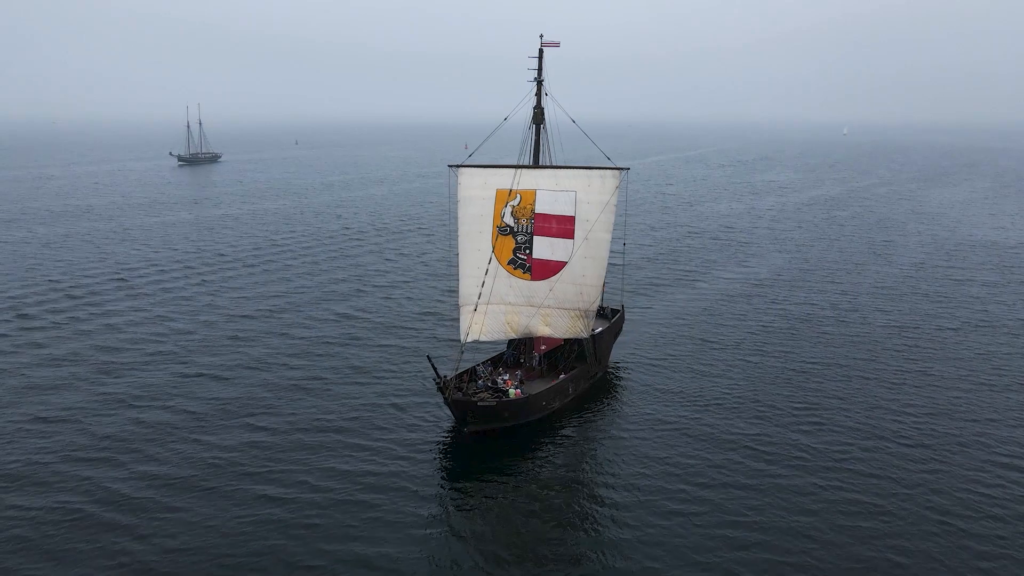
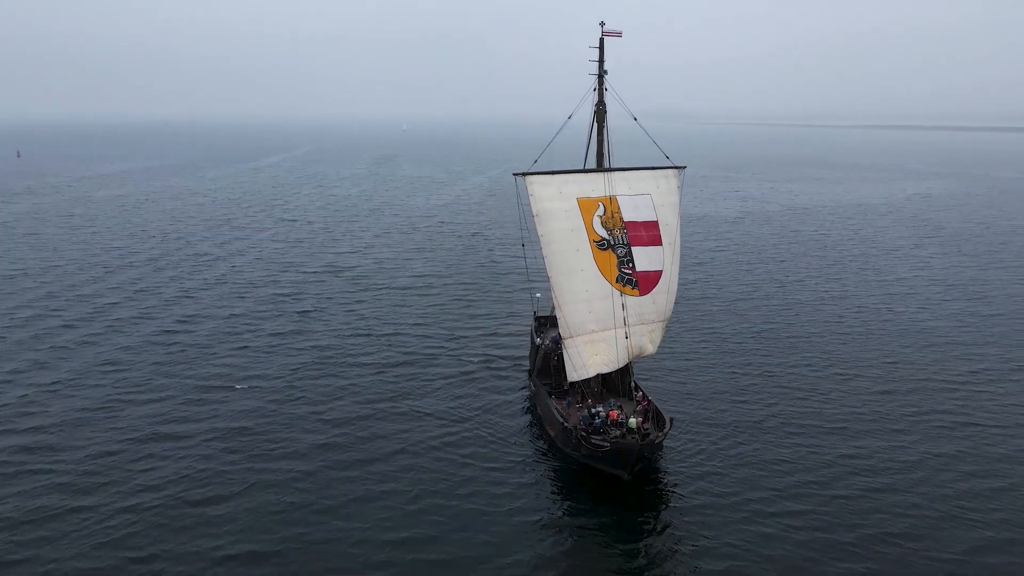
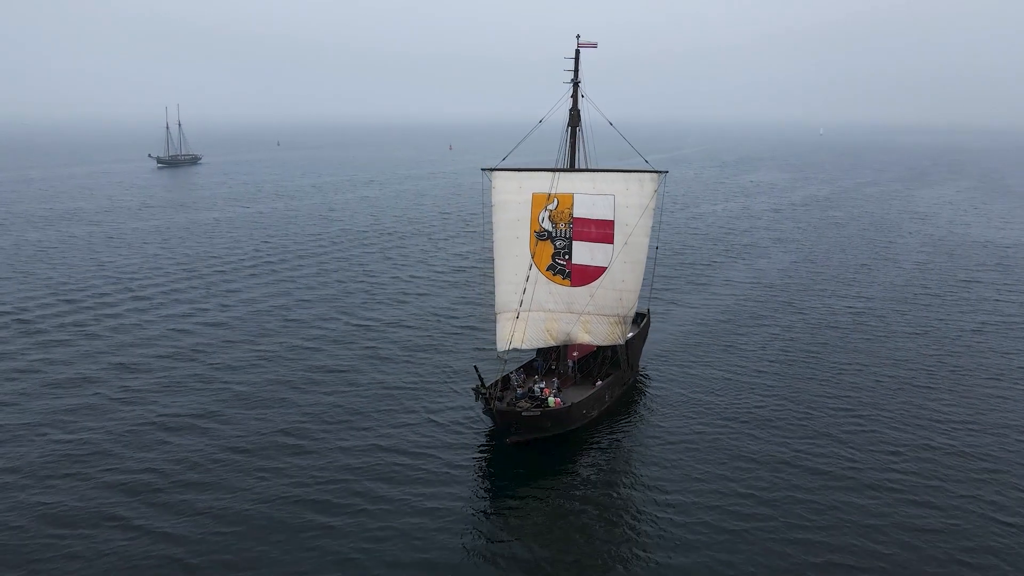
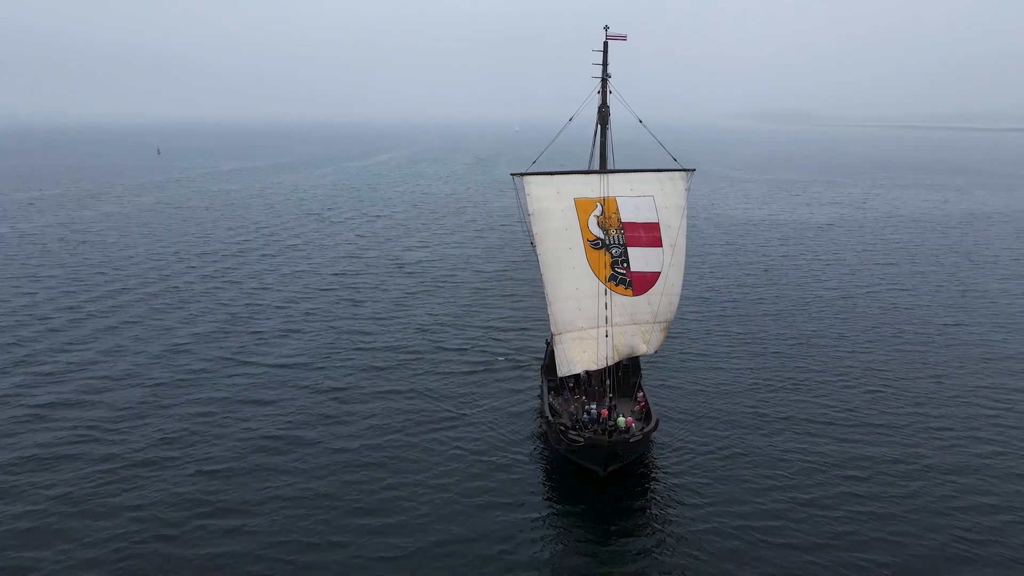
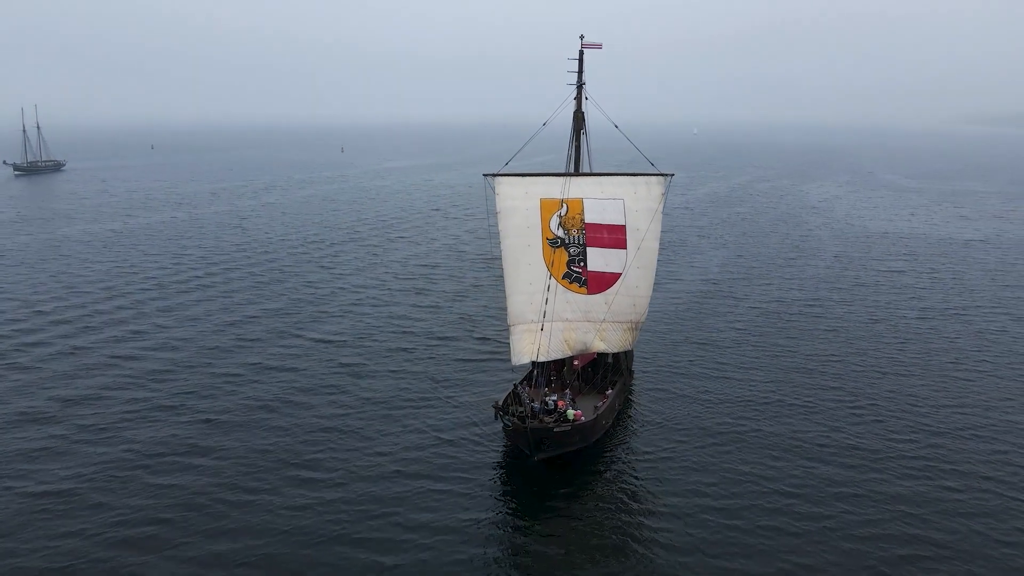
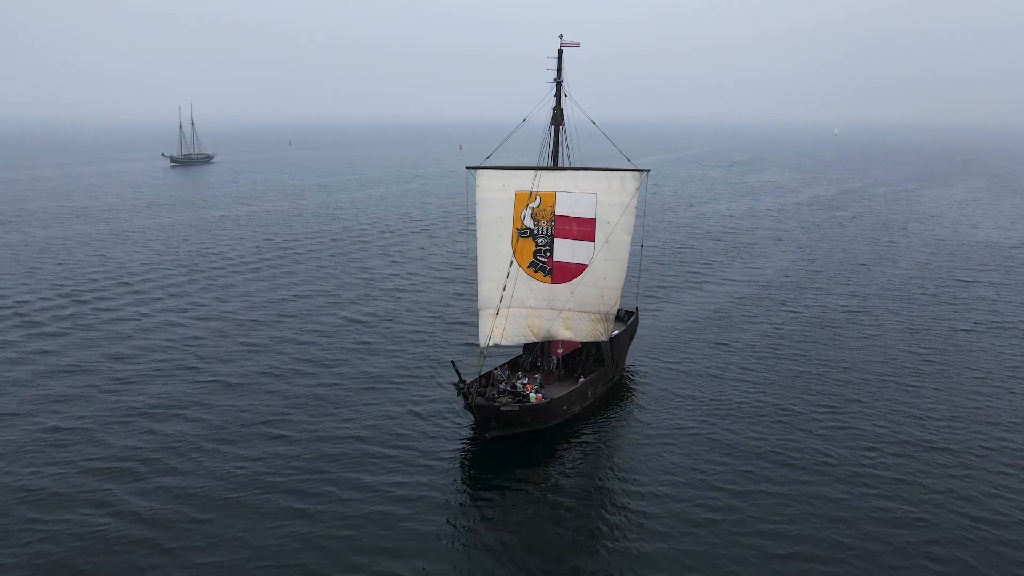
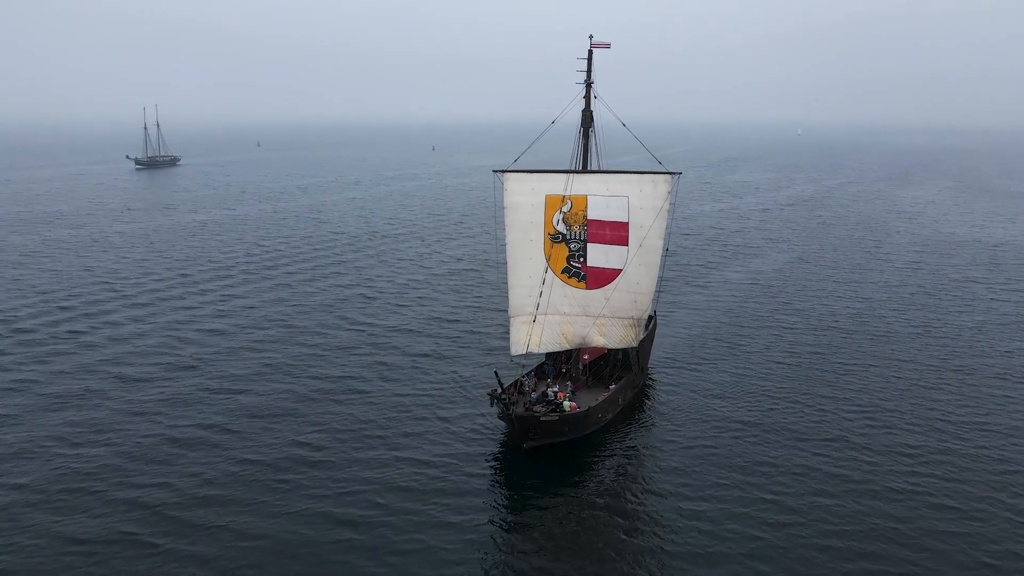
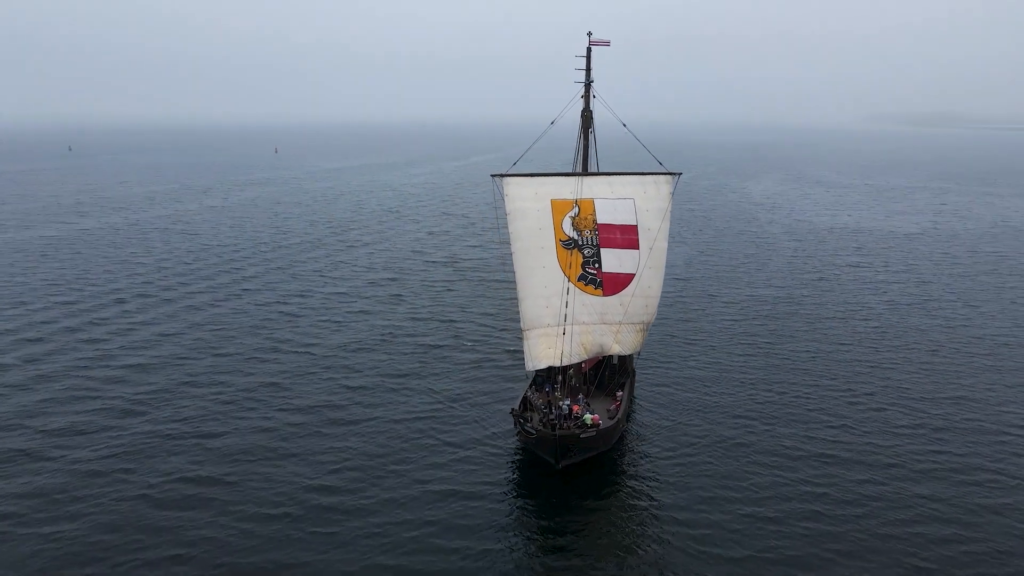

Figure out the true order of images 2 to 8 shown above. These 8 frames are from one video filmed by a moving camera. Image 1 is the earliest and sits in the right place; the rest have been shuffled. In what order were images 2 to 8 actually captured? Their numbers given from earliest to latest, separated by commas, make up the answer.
6, 3, 7, 5, 8, 4, 2
